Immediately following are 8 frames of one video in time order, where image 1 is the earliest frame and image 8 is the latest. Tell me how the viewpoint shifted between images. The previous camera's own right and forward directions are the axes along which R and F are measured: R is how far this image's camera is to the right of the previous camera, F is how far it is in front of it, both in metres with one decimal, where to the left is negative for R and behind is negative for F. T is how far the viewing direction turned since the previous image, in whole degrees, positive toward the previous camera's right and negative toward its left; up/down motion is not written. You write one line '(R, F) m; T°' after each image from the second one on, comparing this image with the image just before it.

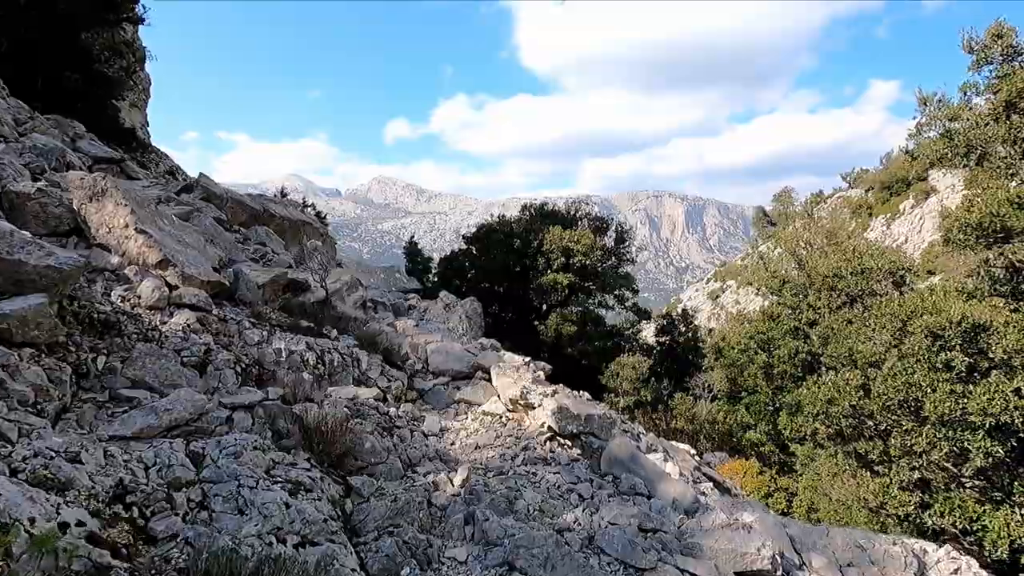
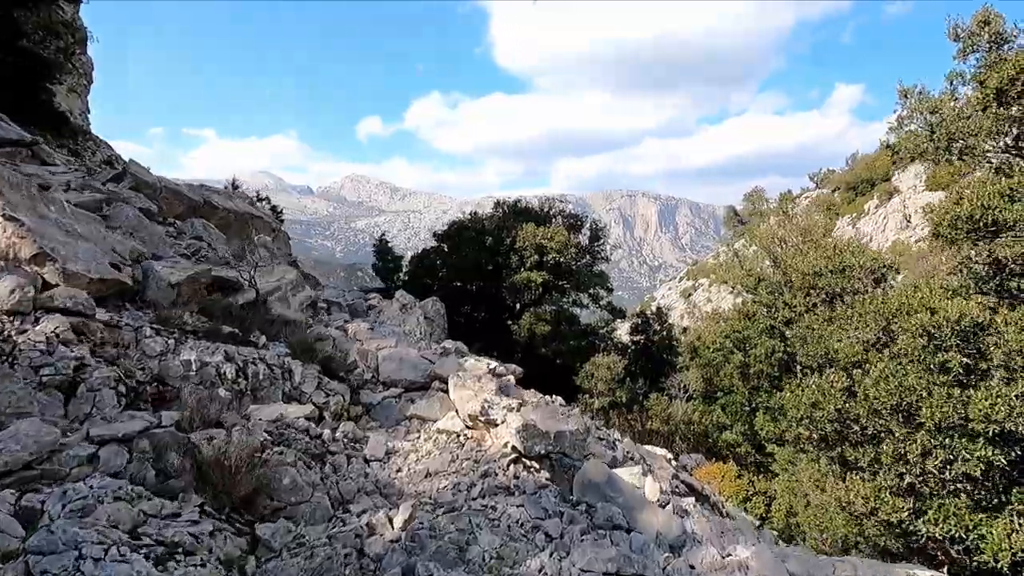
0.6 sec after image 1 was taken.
(+0.2, +0.9) m; +3°
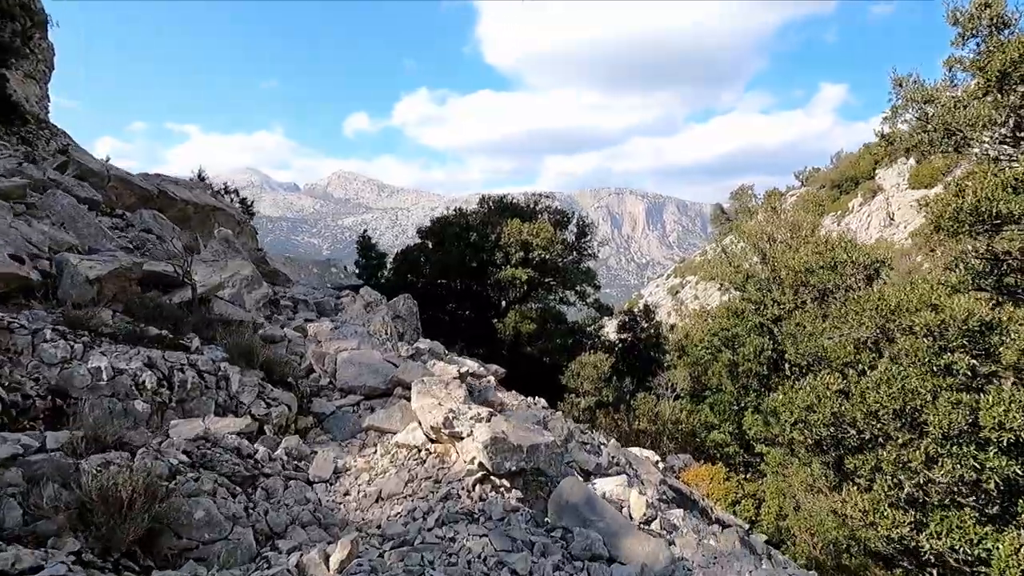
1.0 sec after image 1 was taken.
(+0.2, +0.7) m; +1°
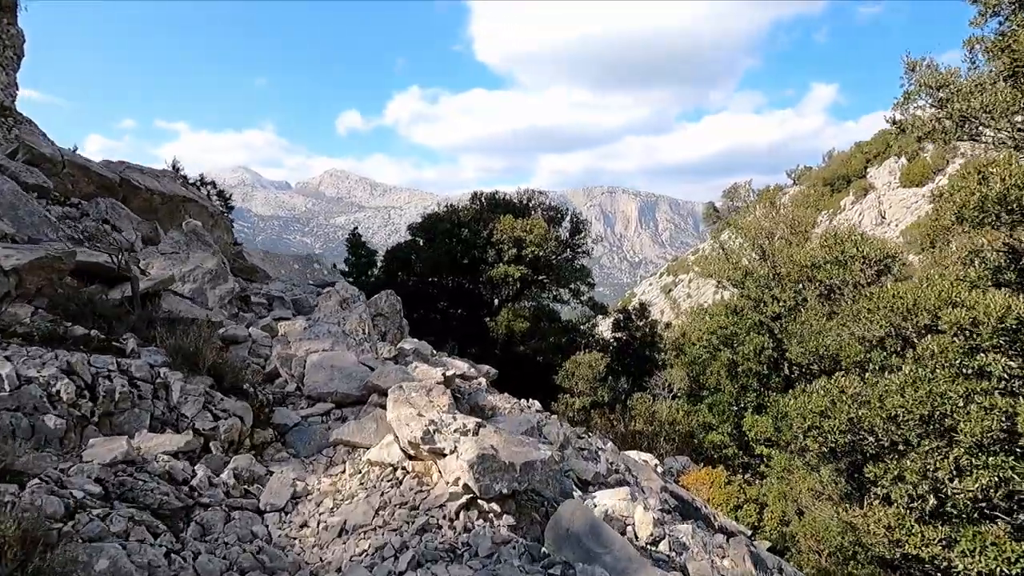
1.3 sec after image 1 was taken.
(0.0, +0.8) m; +1°
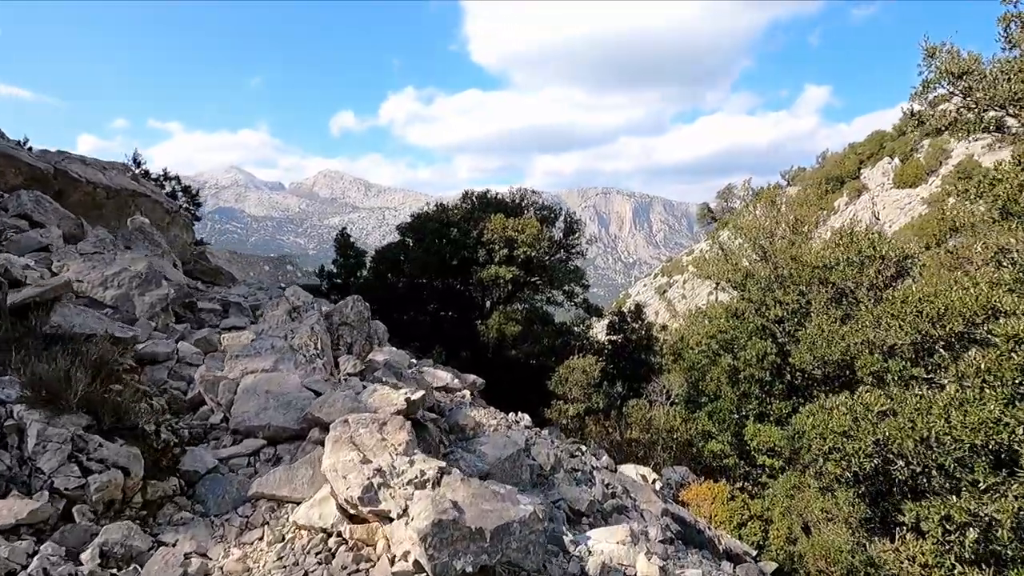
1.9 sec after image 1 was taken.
(+0.2, +1.1) m; +1°
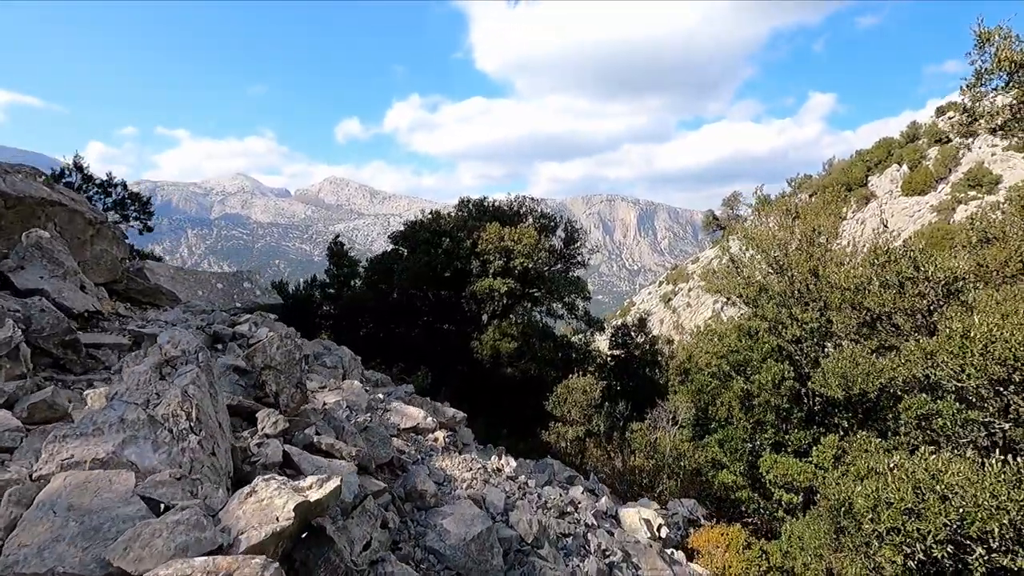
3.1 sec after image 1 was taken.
(+0.4, +1.7) m; 0°
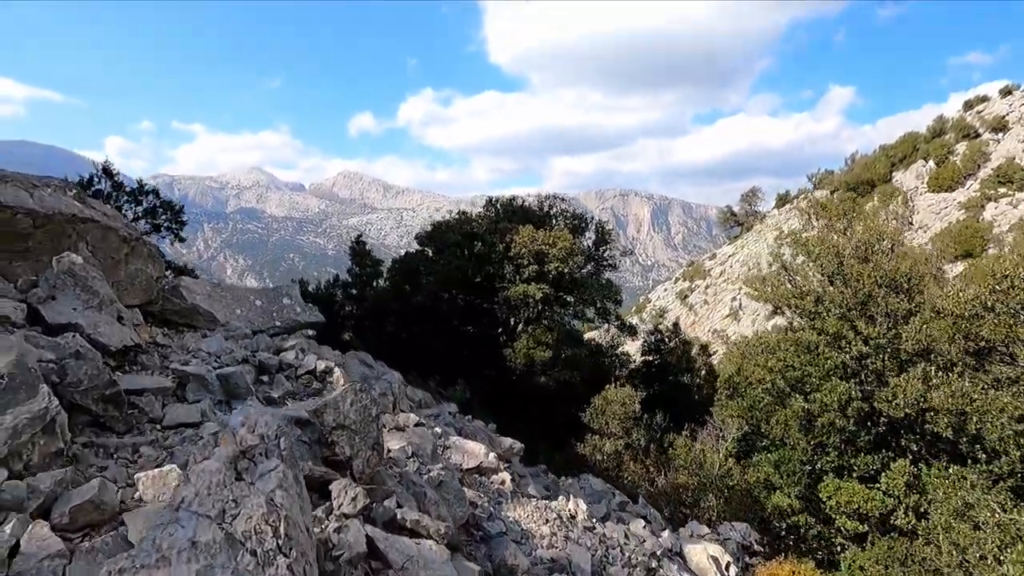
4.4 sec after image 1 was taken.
(-1.1, +1.0) m; -1°
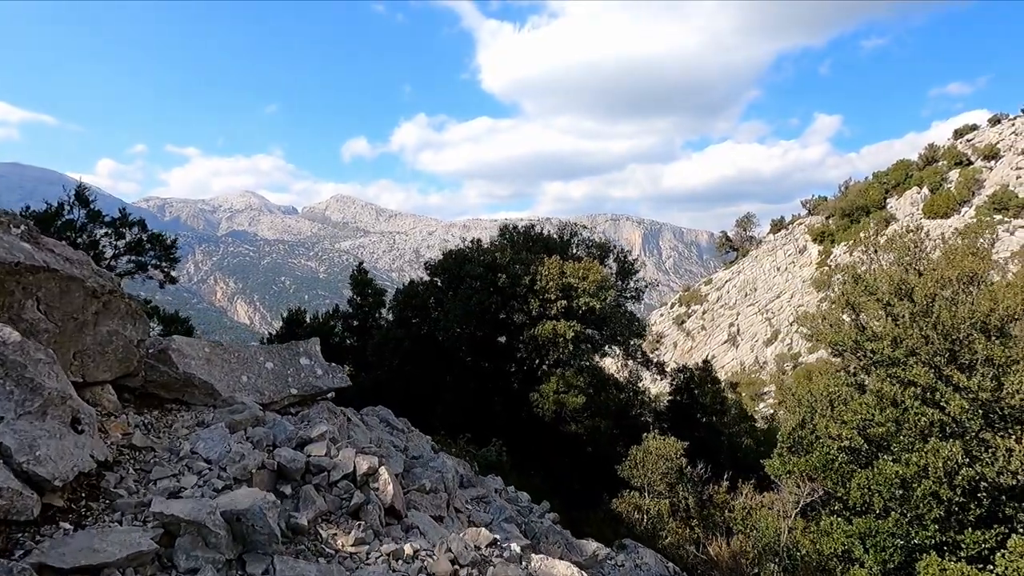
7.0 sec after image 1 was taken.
(-1.5, +2.4) m; +1°
